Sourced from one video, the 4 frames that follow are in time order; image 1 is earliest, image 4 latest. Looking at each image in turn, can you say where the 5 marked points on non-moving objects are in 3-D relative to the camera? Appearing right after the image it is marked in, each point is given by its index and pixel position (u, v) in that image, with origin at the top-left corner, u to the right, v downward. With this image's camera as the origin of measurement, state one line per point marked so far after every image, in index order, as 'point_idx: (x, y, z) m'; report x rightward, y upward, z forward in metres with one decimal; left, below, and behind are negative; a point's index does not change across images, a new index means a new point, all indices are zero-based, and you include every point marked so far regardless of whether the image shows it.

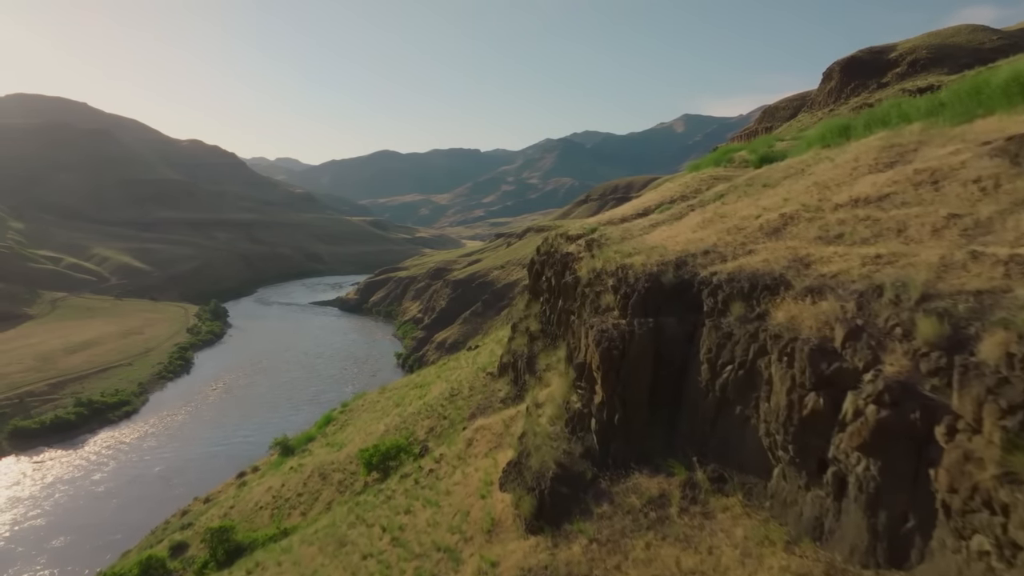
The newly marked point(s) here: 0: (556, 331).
0: (+0.8, -0.7, +17.9) m
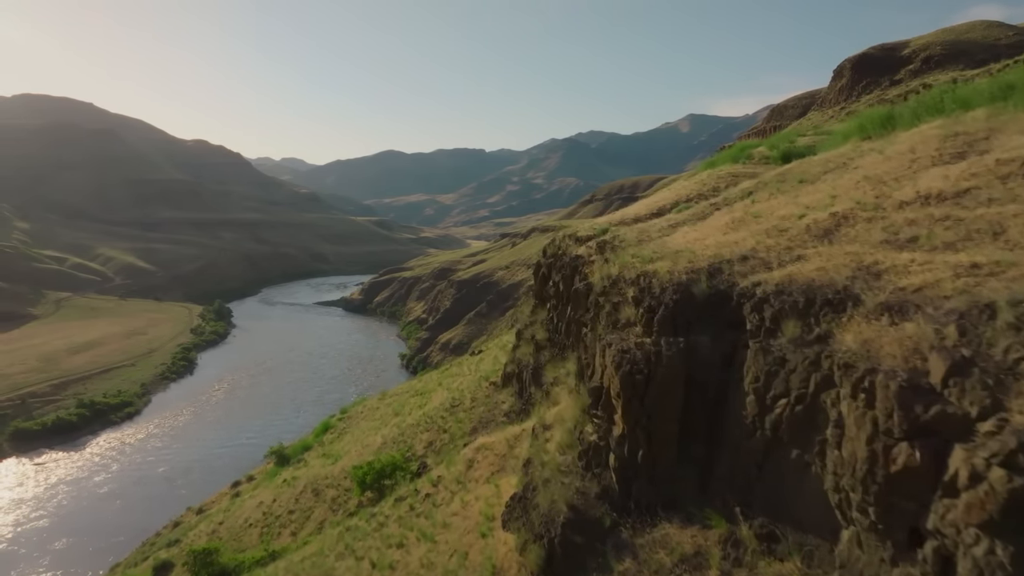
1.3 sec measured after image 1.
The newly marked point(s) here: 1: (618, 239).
0: (+0.8, -0.8, +16.4) m
1: (+1.6, +0.7, +15.3) m
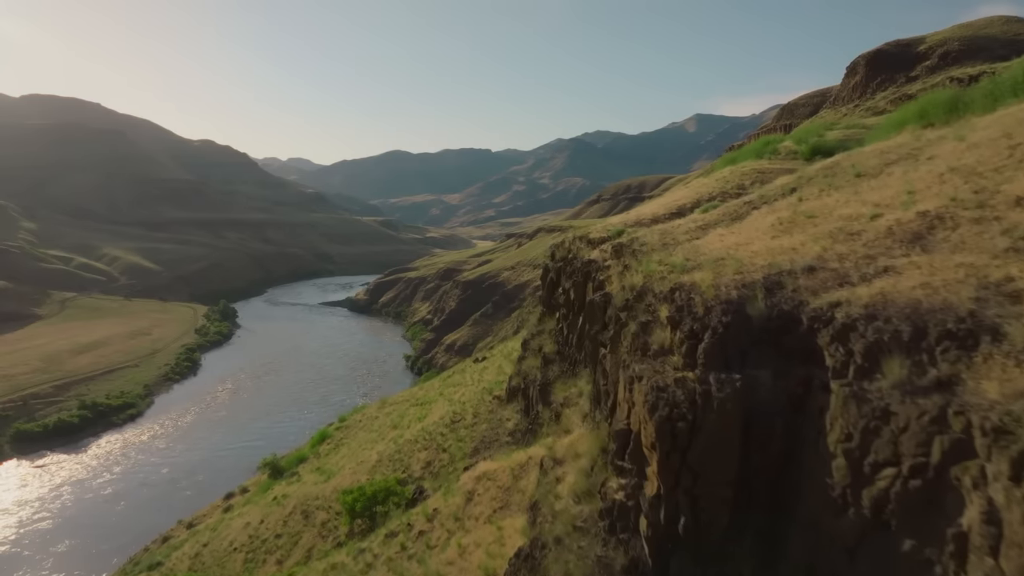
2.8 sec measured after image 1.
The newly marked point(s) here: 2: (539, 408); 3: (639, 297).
0: (+0.9, -0.9, +14.7) m
1: (+1.6, +0.6, +13.5) m
2: (+0.4, -1.8, +15.8) m
3: (+1.3, -0.1, +11.1) m
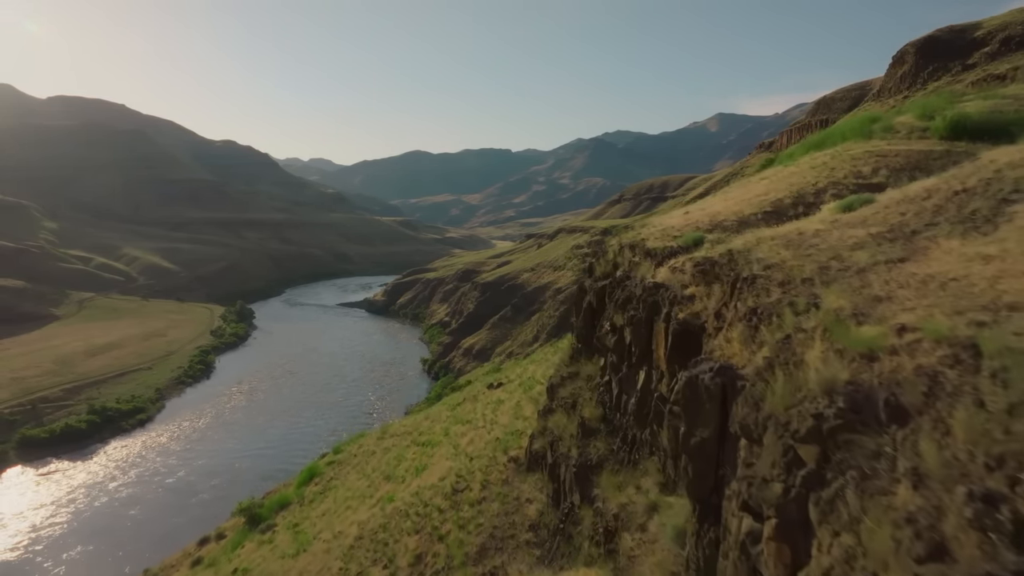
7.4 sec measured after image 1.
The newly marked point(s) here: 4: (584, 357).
0: (+1.1, -1.3, +9.3) m
1: (+1.8, +0.2, +8.2) m
2: (+0.6, -2.2, +10.4) m
3: (+1.5, -0.5, +5.8) m
4: (+1.0, -0.9, +14.7) m
